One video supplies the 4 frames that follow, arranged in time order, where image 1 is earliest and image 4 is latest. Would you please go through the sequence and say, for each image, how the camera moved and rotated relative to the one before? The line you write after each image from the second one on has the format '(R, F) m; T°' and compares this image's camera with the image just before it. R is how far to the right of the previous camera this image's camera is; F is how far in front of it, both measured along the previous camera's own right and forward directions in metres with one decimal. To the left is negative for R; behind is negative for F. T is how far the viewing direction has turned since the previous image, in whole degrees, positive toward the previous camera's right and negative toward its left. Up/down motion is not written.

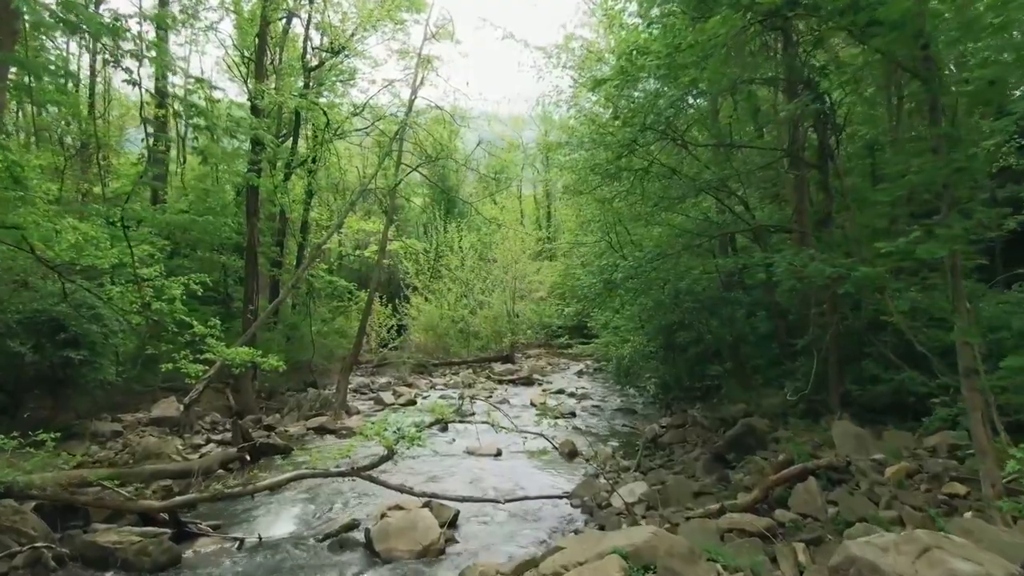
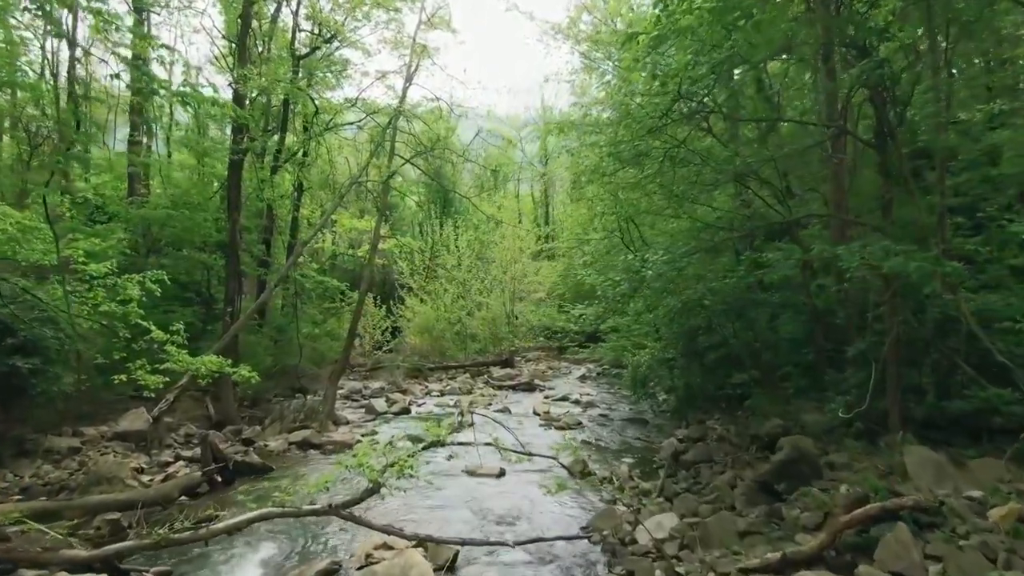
(-0.1, +1.2) m; 0°
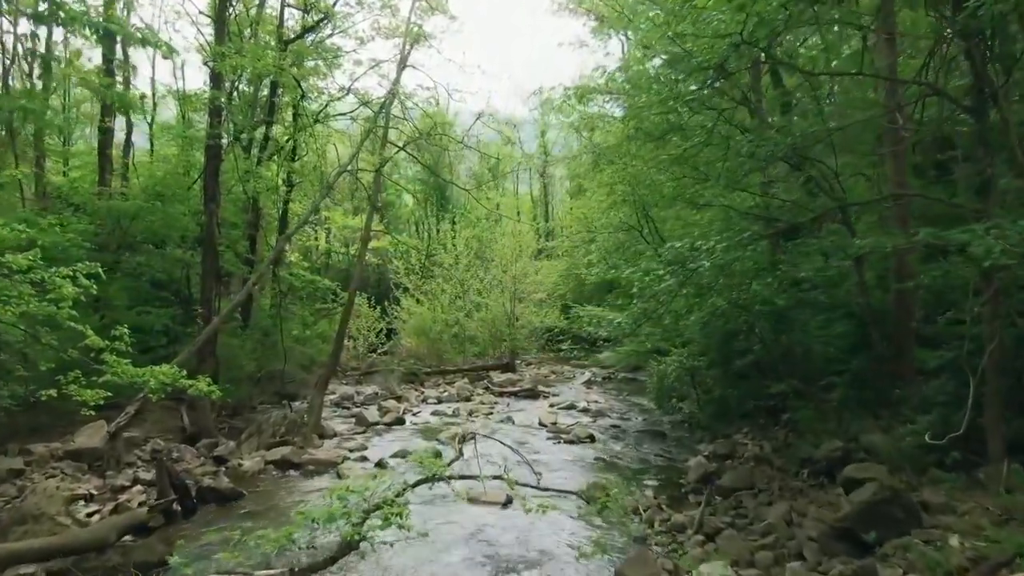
(-0.1, +1.3) m; 0°
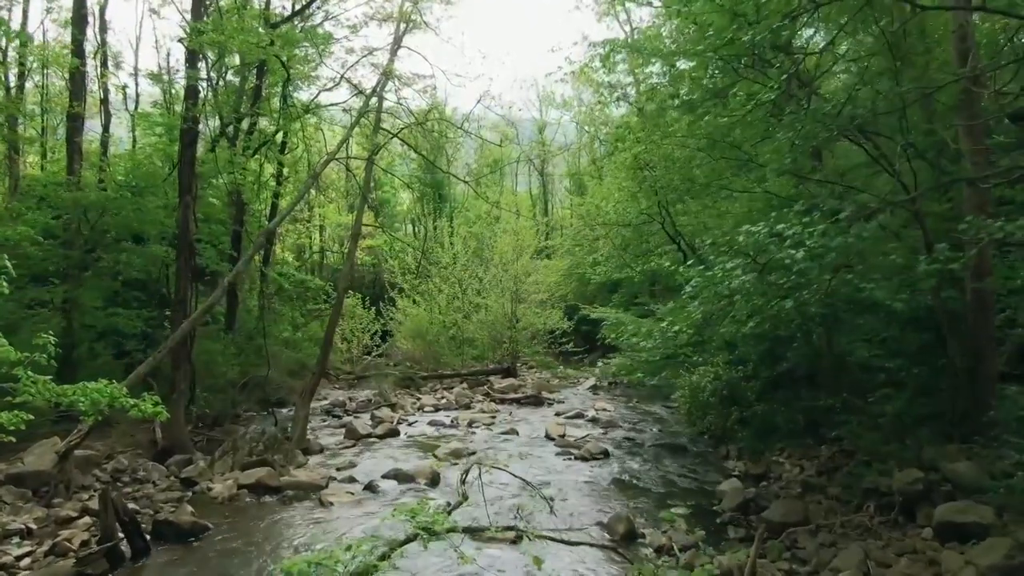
(-0.1, +1.2) m; 0°
